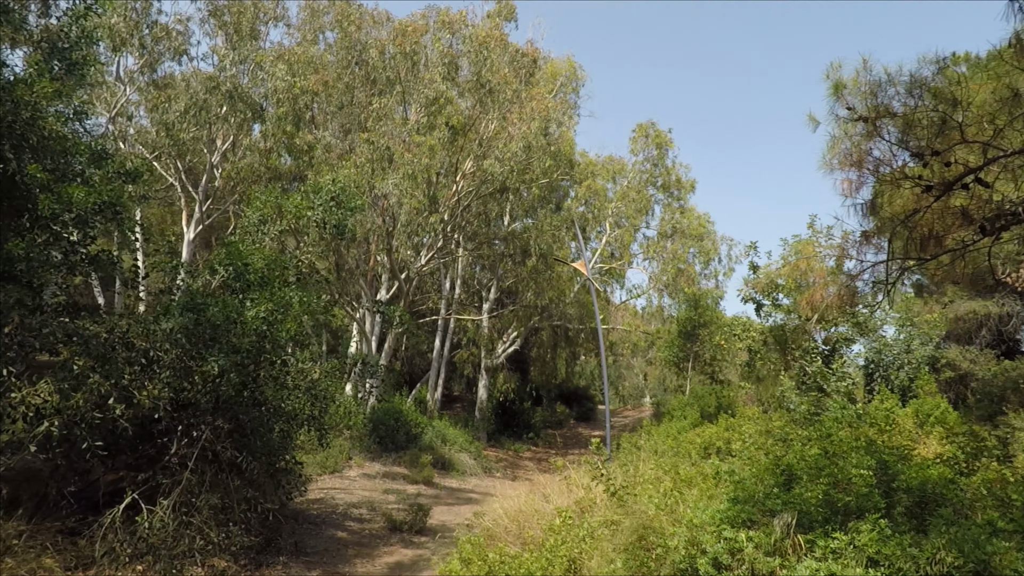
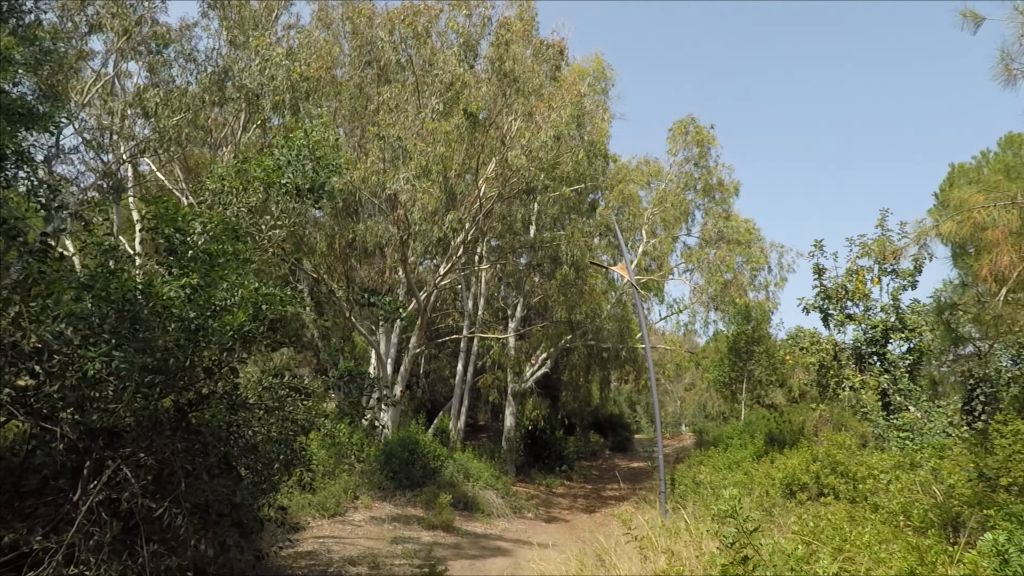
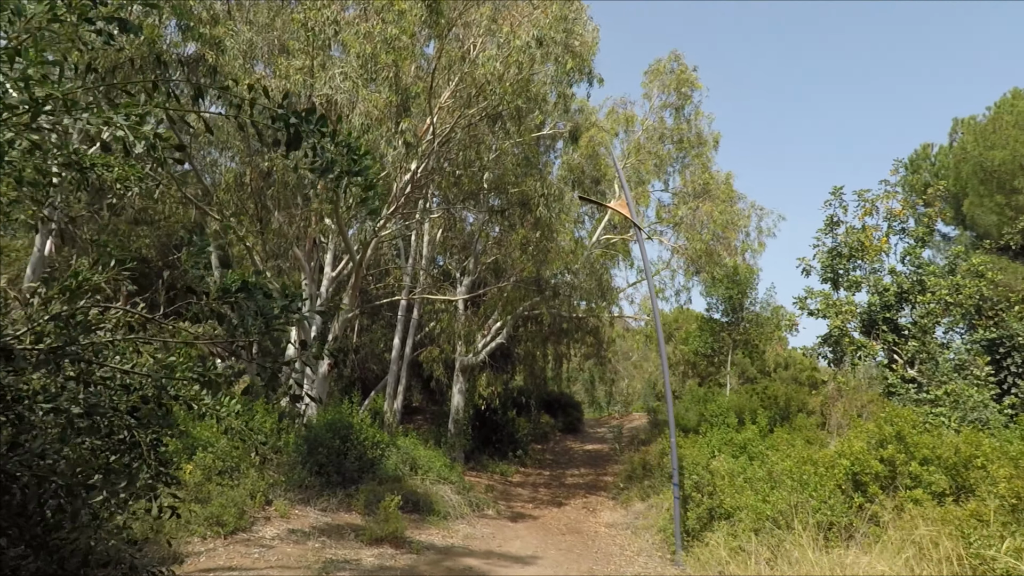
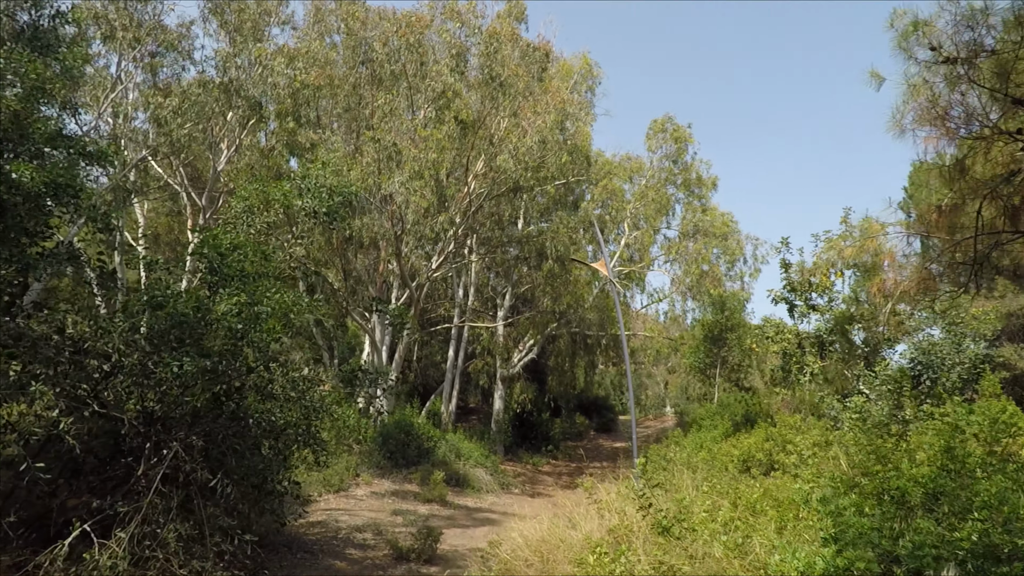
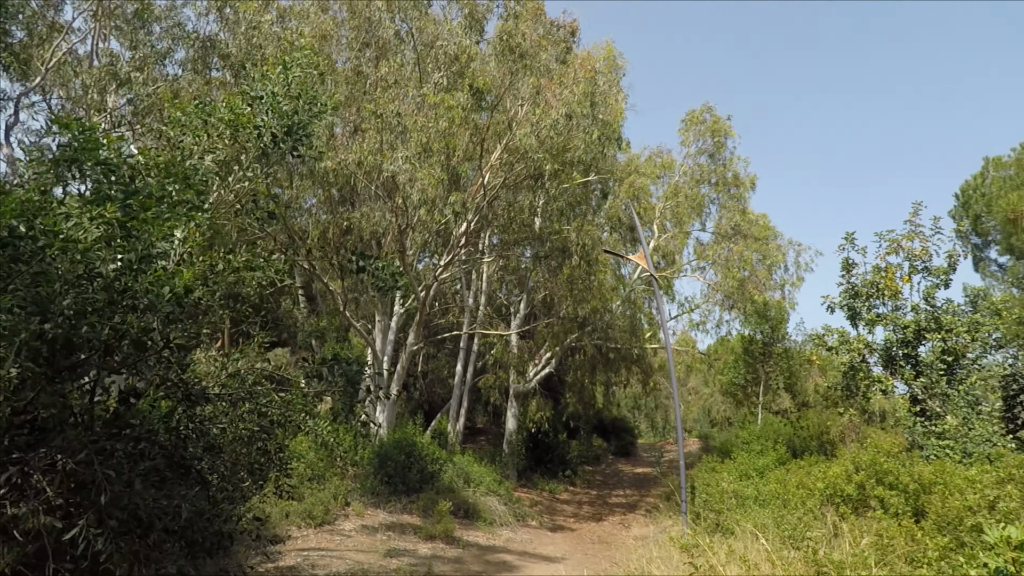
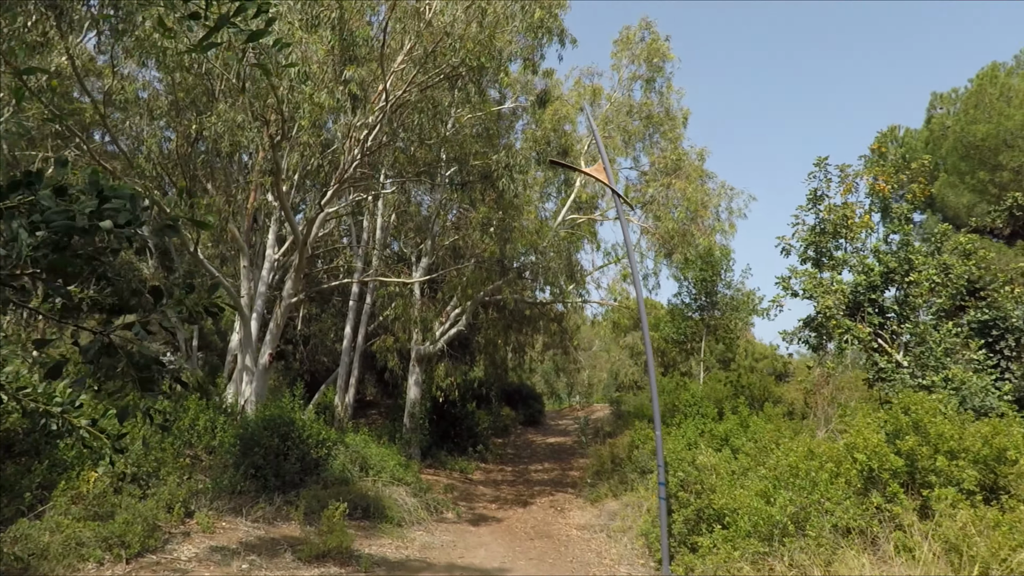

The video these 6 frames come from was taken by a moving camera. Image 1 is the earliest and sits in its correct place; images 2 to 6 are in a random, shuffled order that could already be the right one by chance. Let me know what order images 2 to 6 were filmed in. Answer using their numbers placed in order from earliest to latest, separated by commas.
4, 2, 5, 3, 6
